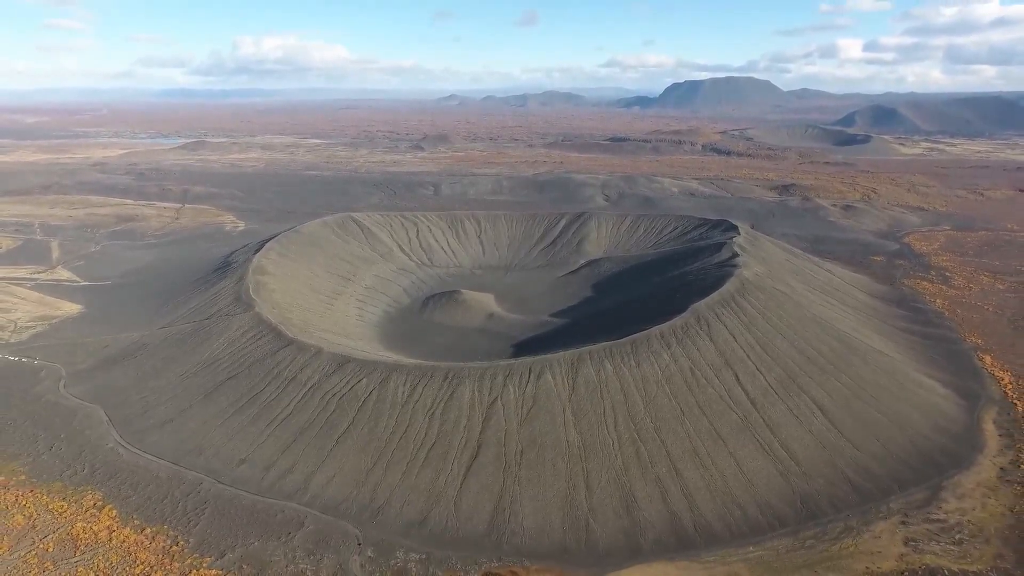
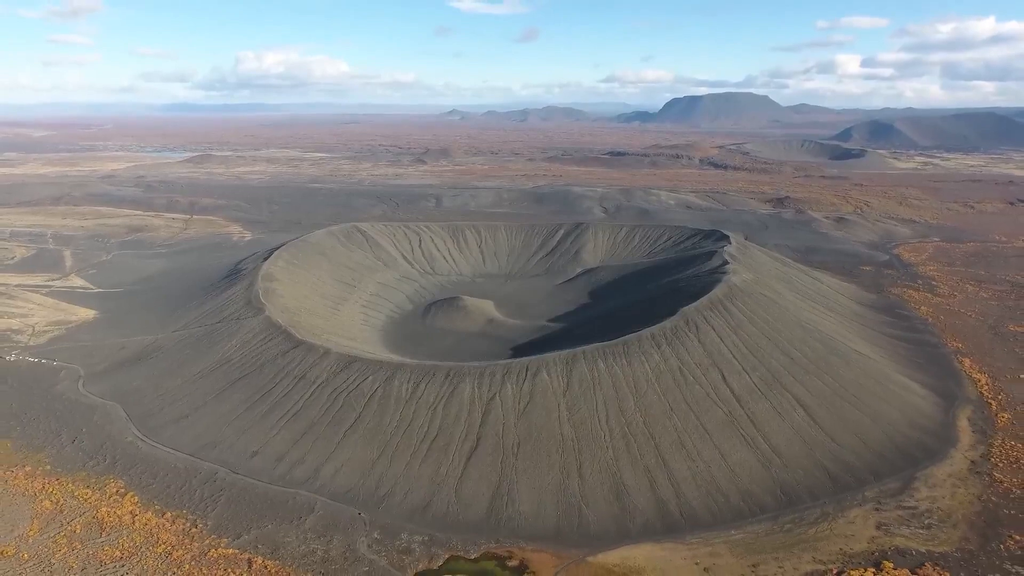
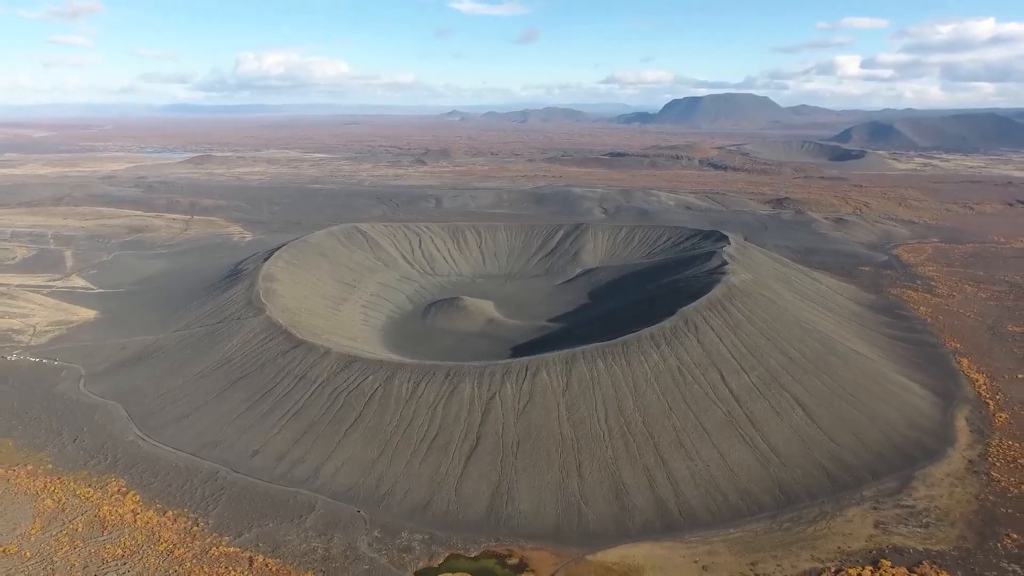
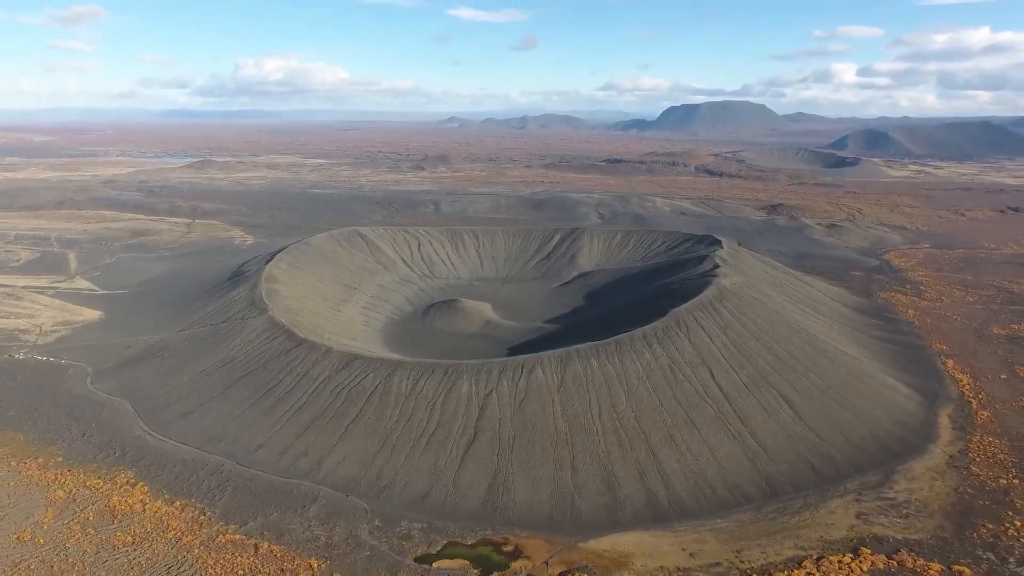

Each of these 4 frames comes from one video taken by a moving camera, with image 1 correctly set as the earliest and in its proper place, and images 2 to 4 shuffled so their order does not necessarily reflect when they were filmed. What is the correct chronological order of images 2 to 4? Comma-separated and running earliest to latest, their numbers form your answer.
2, 3, 4
